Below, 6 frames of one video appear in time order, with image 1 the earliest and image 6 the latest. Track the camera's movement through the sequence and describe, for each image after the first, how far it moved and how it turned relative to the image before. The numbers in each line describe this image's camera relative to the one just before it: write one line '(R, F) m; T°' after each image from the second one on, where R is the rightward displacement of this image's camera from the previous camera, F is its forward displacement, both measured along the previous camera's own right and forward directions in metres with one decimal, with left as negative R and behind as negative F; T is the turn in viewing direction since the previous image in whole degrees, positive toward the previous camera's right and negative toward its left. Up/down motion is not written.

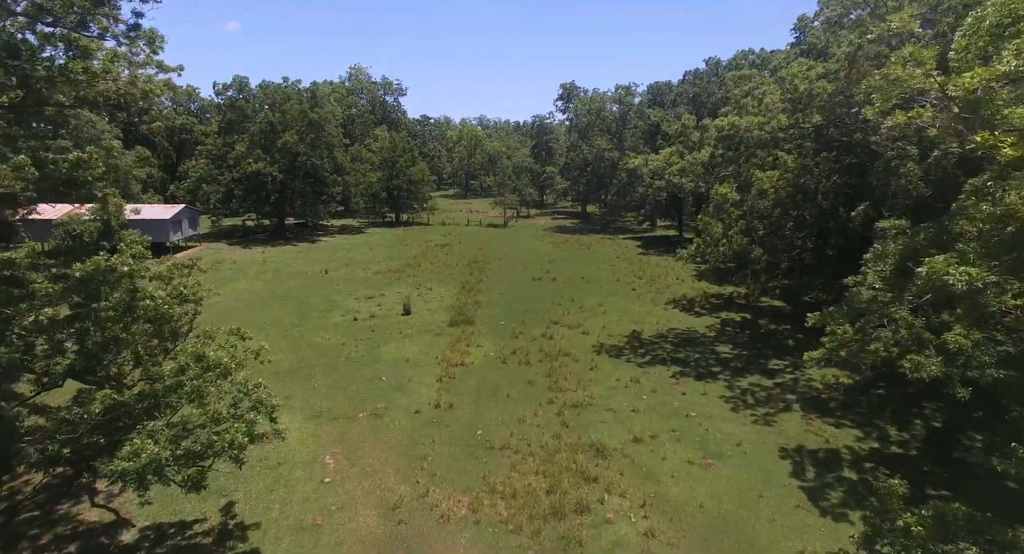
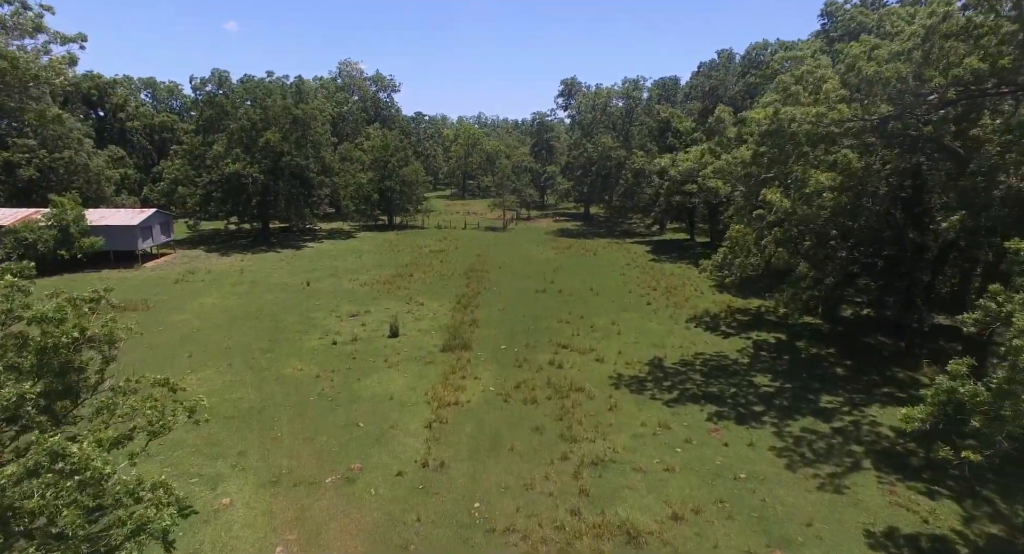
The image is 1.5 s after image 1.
(-0.1, +2.8) m; 0°
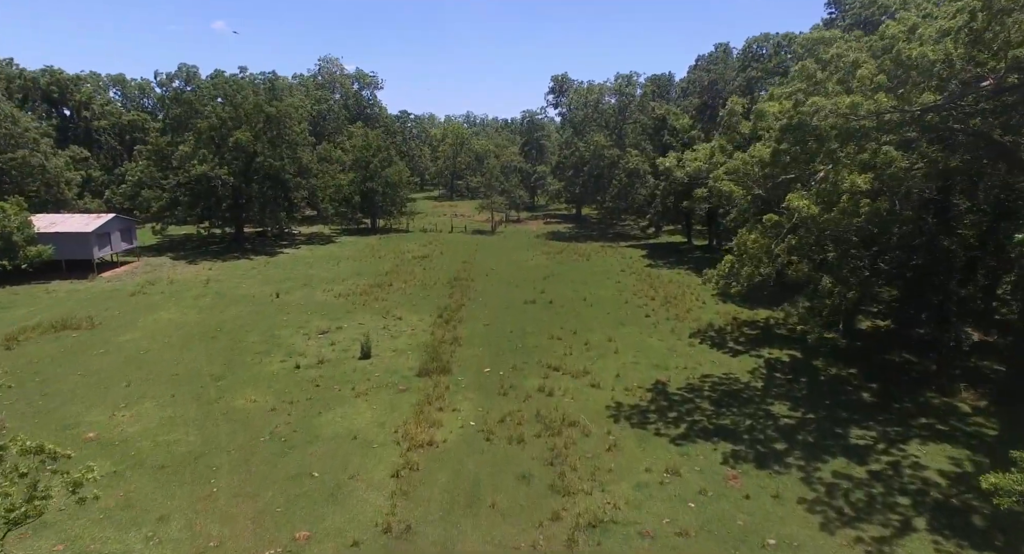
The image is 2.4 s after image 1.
(+0.2, +2.0) m; +1°
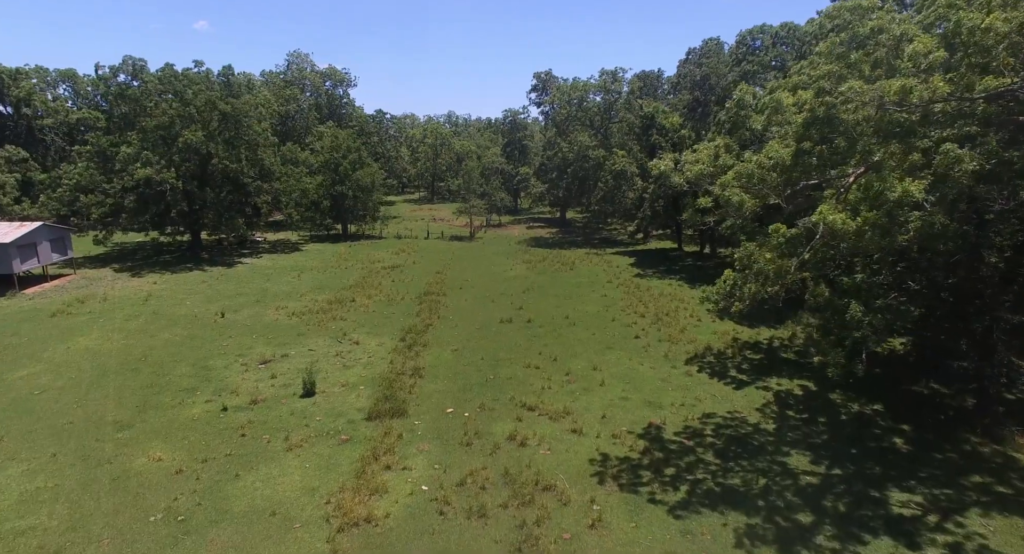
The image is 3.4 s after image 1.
(+0.5, +2.5) m; +1°
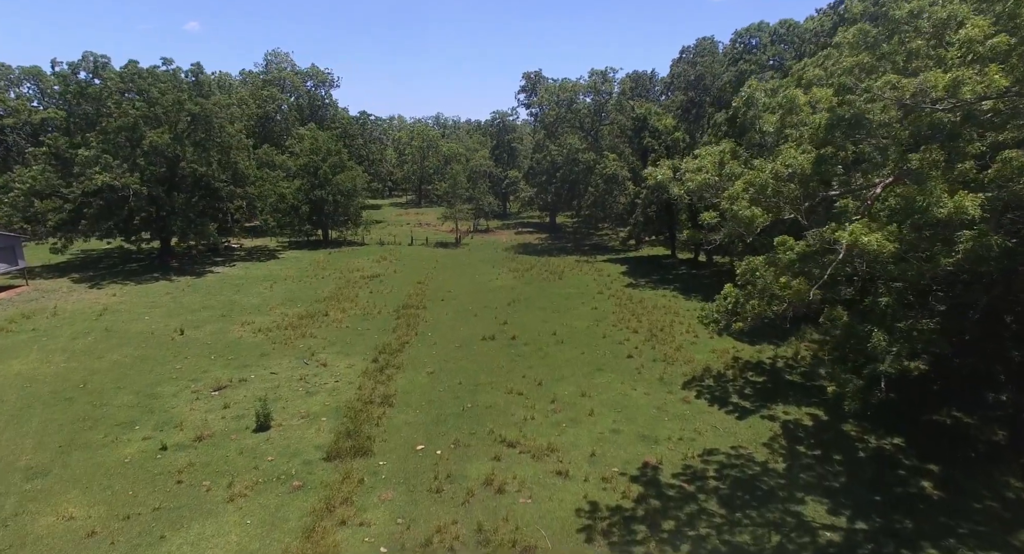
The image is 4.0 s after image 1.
(+0.3, +1.6) m; +1°
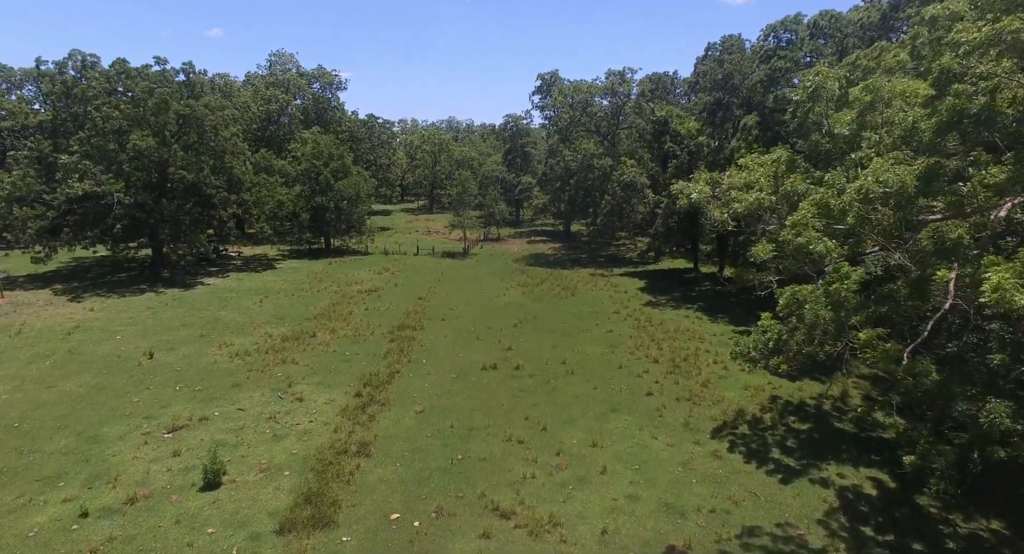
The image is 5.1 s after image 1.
(+0.3, +2.3) m; -2°
